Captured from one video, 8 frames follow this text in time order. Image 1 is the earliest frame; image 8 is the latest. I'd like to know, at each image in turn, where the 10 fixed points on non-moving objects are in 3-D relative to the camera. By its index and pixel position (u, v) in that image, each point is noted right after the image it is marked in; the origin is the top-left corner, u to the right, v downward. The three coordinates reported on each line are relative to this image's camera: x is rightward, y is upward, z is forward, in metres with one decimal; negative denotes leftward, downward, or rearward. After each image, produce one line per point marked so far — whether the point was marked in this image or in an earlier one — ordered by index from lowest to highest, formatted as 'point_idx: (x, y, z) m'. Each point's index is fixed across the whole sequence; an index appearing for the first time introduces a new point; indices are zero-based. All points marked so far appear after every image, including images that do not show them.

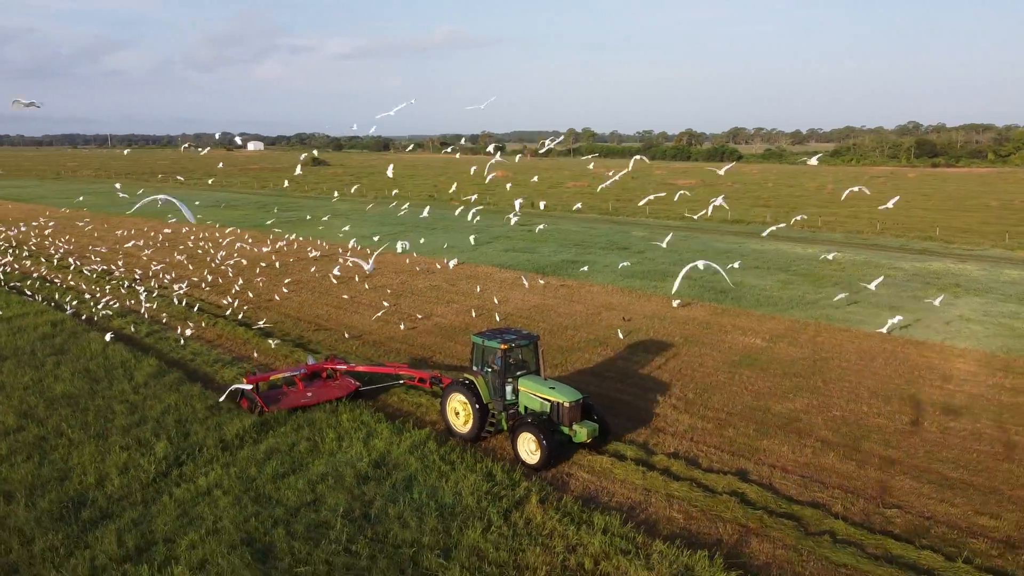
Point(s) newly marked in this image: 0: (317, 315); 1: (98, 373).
0: (-3.9, -0.5, +16.4) m
1: (-6.1, -1.2, +12.0) m
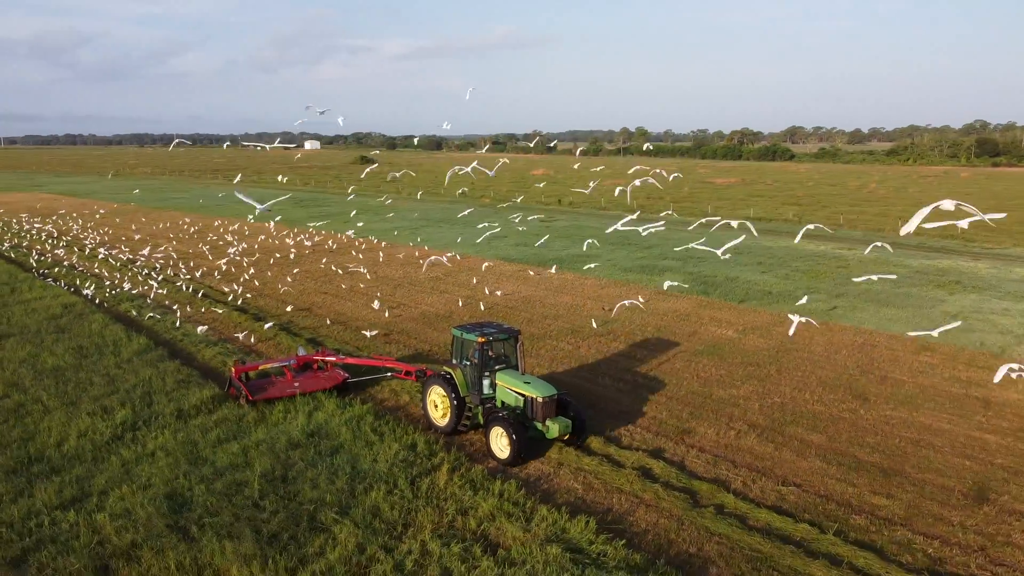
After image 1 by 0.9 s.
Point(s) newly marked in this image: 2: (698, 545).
0: (-4.2, -0.3, +17.2) m
1: (-6.7, -1.0, +12.9) m
2: (+1.6, -2.2, +7.0) m
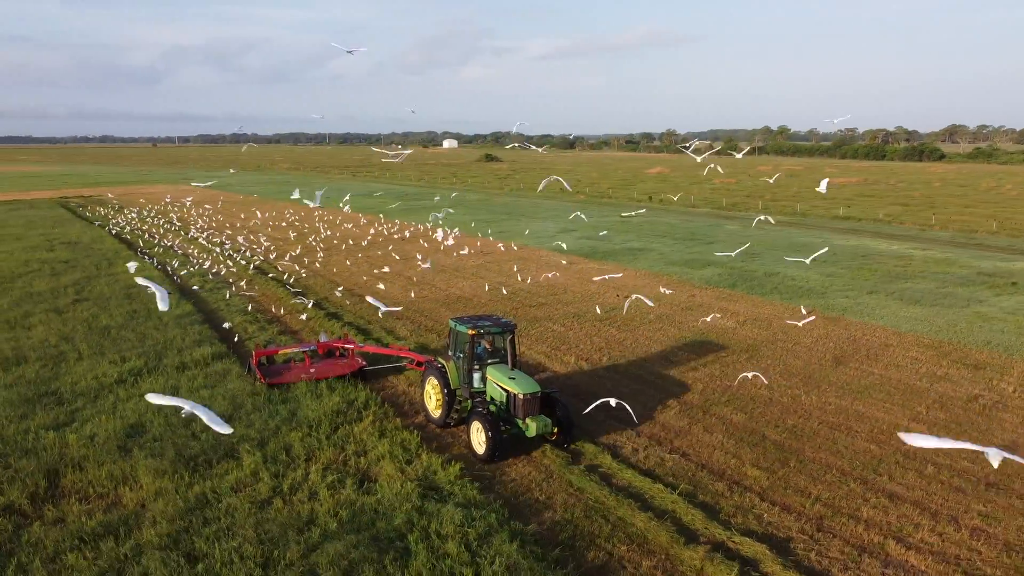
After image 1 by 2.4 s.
0: (-3.6, +0.1, +18.7) m
1: (-6.8, -0.4, +14.9) m
2: (+0.3, -2.0, +7.7) m
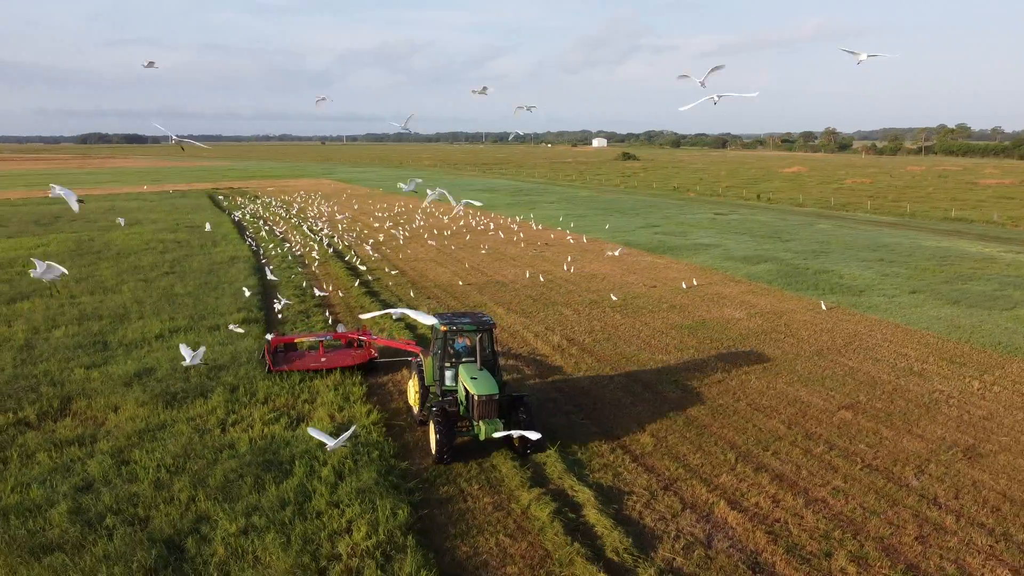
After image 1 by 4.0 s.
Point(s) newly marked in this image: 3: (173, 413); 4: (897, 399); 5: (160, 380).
0: (-2.5, +0.5, +20.3) m
1: (-6.3, +0.1, +17.2) m
2: (-0.7, -1.7, +8.7) m
3: (-3.8, -1.4, +9.3) m
4: (+4.9, -1.4, +10.2) m
5: (-4.5, -1.2, +10.5) m
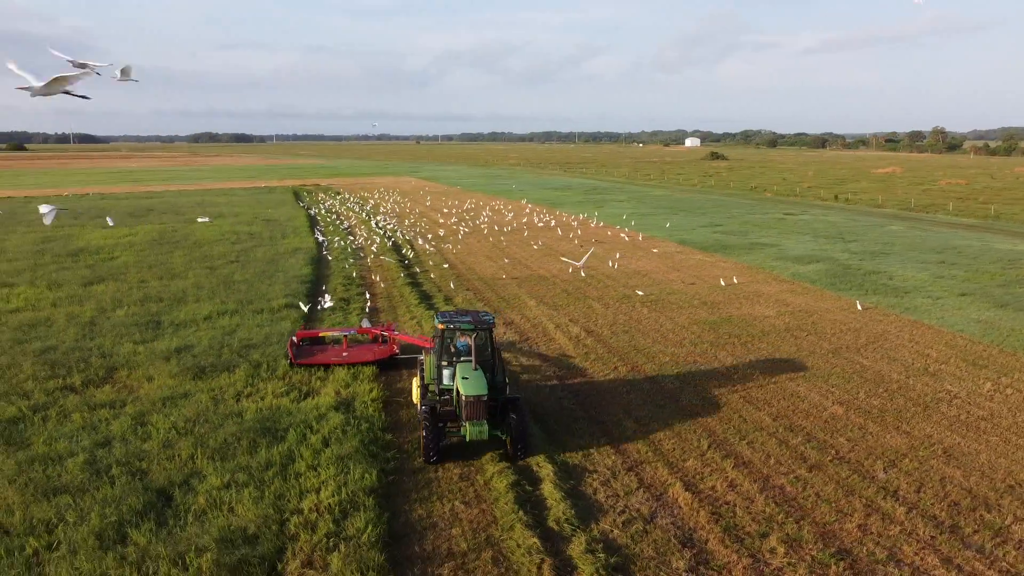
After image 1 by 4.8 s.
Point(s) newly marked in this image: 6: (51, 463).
0: (-1.3, +0.7, +21.0) m
1: (-5.5, +0.3, +18.3) m
2: (-0.9, -1.5, +9.3) m
3: (-3.9, -1.2, +10.2) m
4: (+4.8, -1.4, +10.2) m
5: (-4.5, -1.0, +11.5) m
6: (-4.4, -1.7, +7.7) m
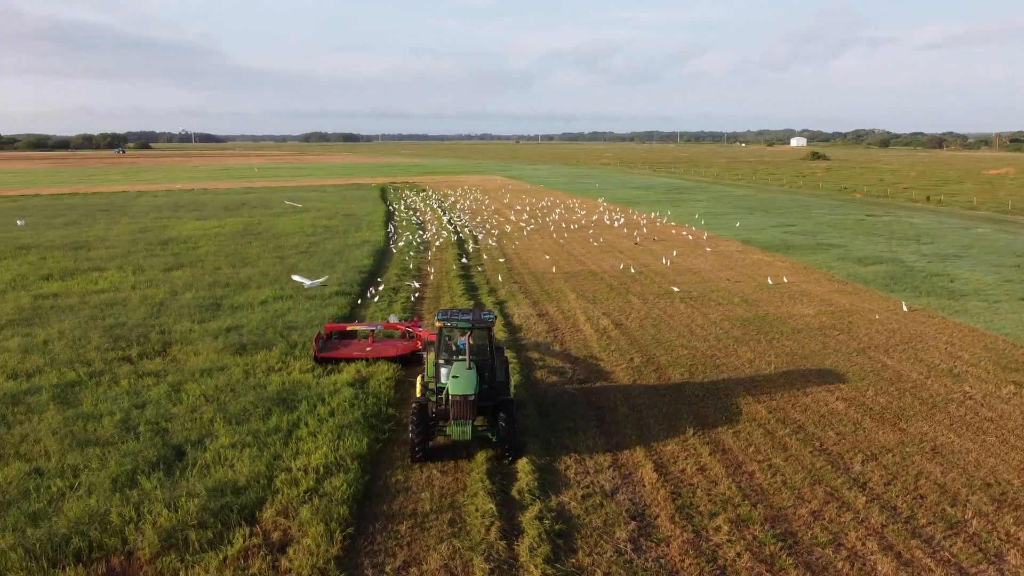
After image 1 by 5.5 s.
0: (+0.2, +0.9, +21.5) m
1: (-4.3, +0.6, +19.4) m
2: (-0.9, -1.4, +9.9) m
3: (-3.8, -1.0, +11.1) m
4: (+4.9, -1.3, +10.1) m
5: (-4.1, -0.7, +12.5) m
6: (-4.5, -1.4, +8.8) m
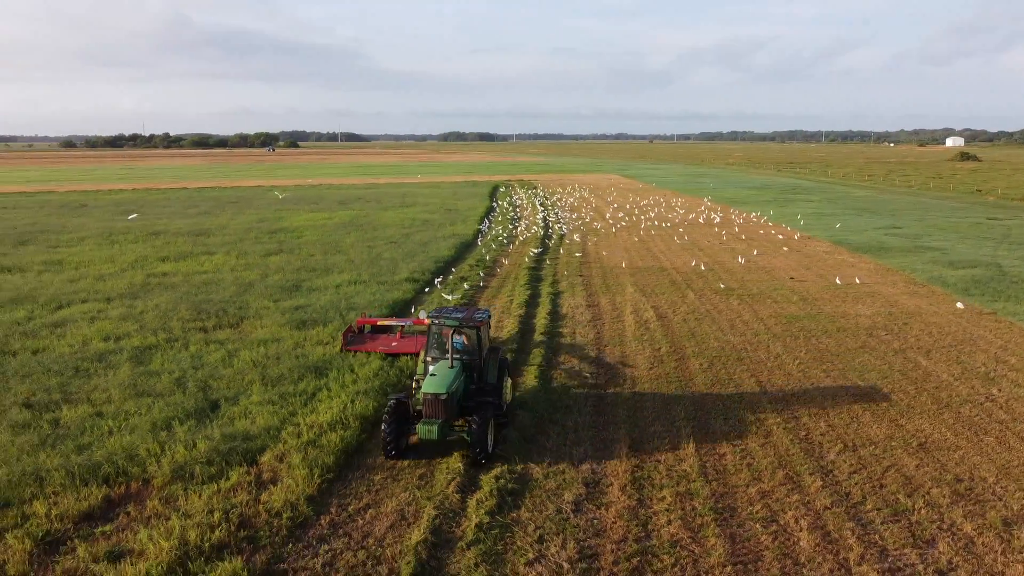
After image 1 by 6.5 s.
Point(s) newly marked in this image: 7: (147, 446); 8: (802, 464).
0: (+2.3, +1.0, +22.0) m
1: (-2.4, +0.9, +20.6) m
2: (-0.7, -1.2, +10.7) m
3: (-3.3, -0.7, +12.4) m
4: (+5.0, -1.3, +10.0) m
5: (-3.5, -0.4, +13.8) m
6: (-4.5, -1.1, +10.2) m
7: (-3.6, -1.5, +7.9) m
8: (+2.8, -1.7, +7.9) m
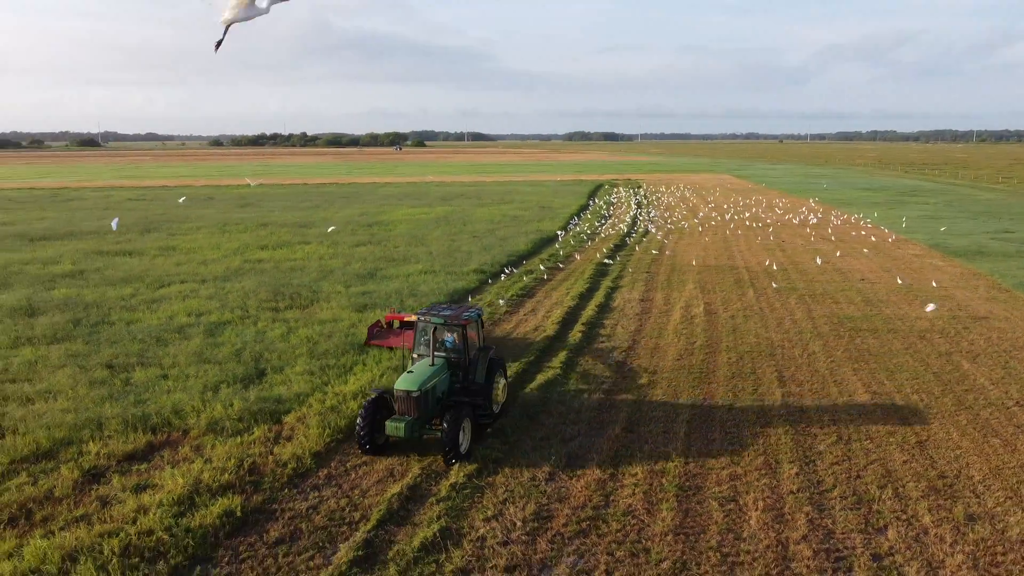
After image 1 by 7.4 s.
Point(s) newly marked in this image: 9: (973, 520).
0: (+4.4, +1.1, +22.1) m
1: (-0.5, +1.1, +21.5) m
2: (-0.3, -1.0, +11.4) m
3: (-2.6, -0.4, +13.4) m
4: (+5.3, -1.3, +9.8) m
5: (-2.6, -0.2, +14.8) m
6: (-4.1, -0.8, +11.5) m
7: (-3.6, -1.3, +9.1) m
8: (+2.7, -1.6, +8.1) m
9: (+3.8, -1.9, +6.7) m
